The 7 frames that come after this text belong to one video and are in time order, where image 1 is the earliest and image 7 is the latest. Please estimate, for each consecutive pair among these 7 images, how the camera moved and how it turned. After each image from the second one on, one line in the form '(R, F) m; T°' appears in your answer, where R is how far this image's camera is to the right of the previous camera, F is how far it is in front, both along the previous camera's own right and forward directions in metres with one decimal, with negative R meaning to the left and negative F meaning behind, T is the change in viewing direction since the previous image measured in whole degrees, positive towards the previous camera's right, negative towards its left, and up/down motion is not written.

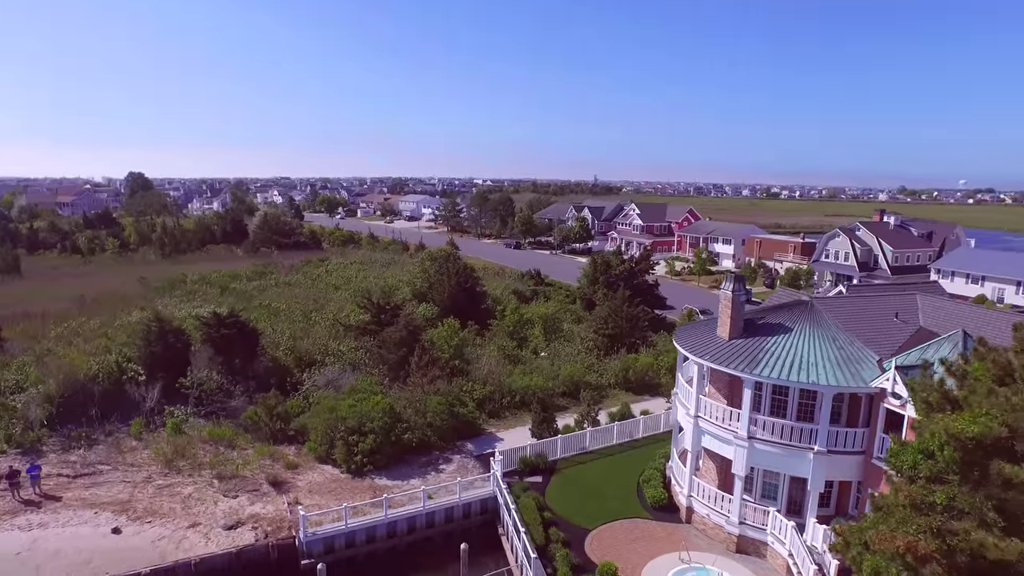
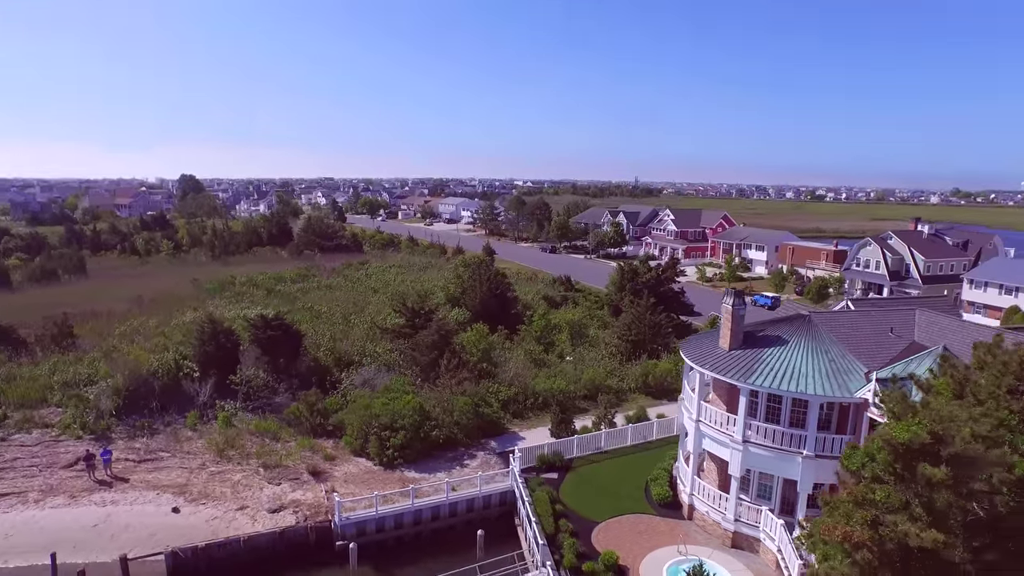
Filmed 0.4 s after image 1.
(+0.5, -1.4) m; -3°
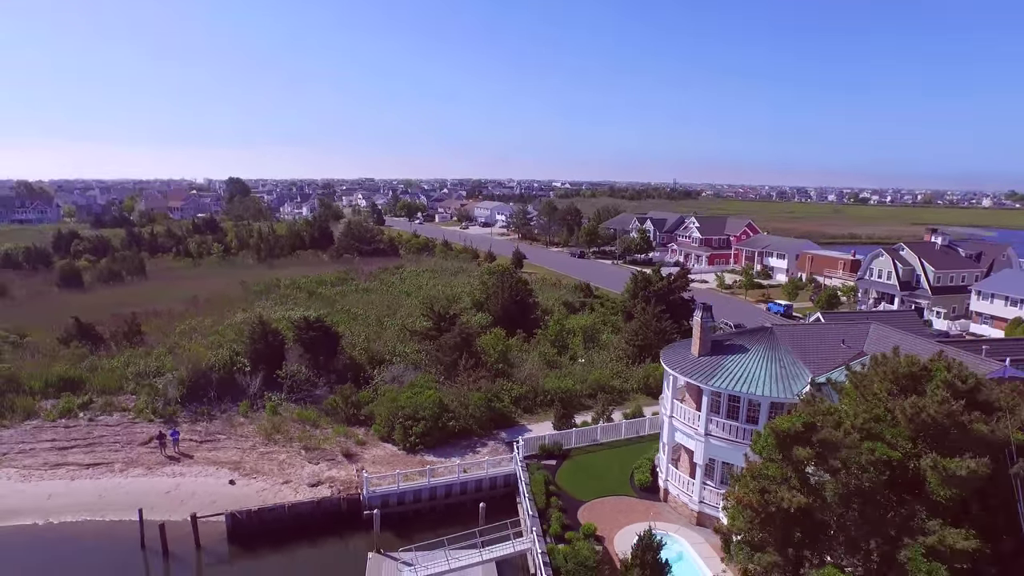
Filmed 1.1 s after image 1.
(+1.0, -2.8) m; -3°
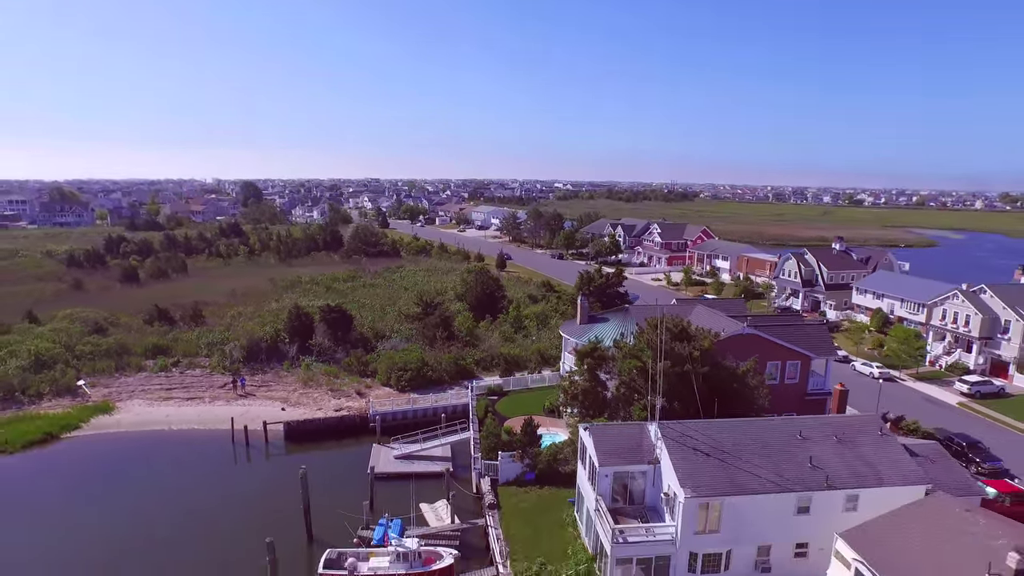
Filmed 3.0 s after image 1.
(+2.3, -10.8) m; 0°
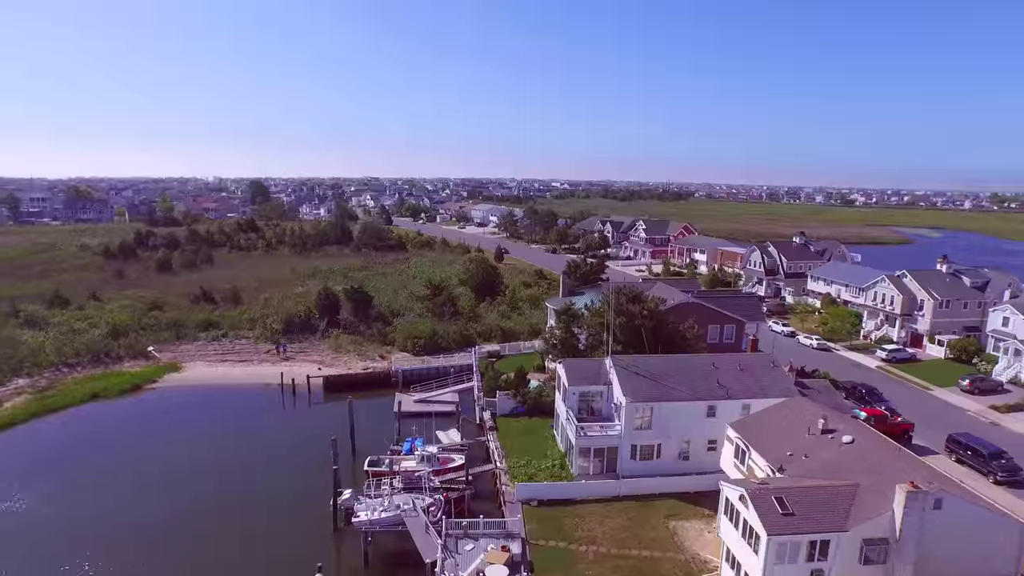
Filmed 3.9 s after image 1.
(+0.1, -7.0) m; 0°
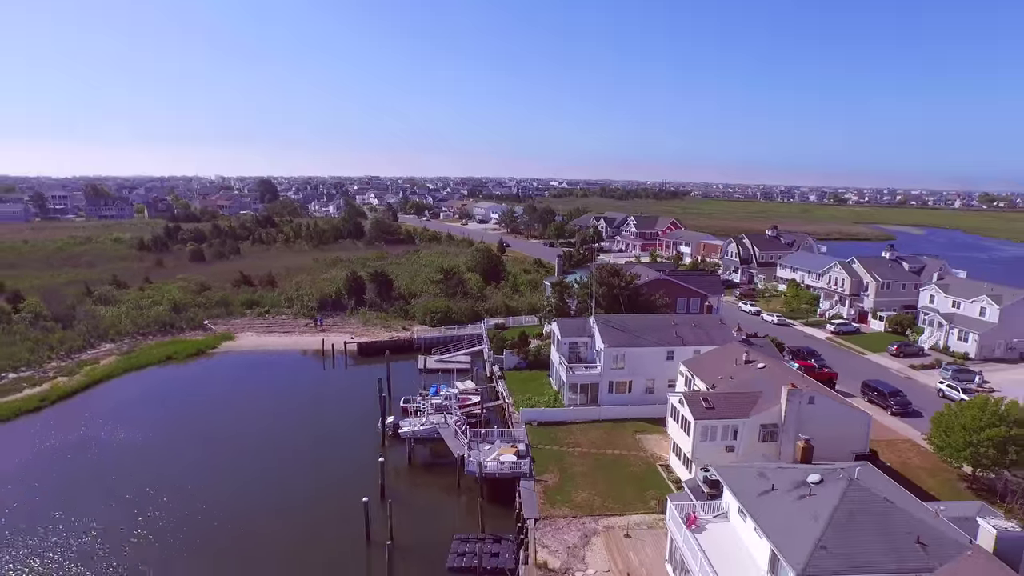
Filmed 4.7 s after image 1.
(-0.3, -7.1) m; 0°
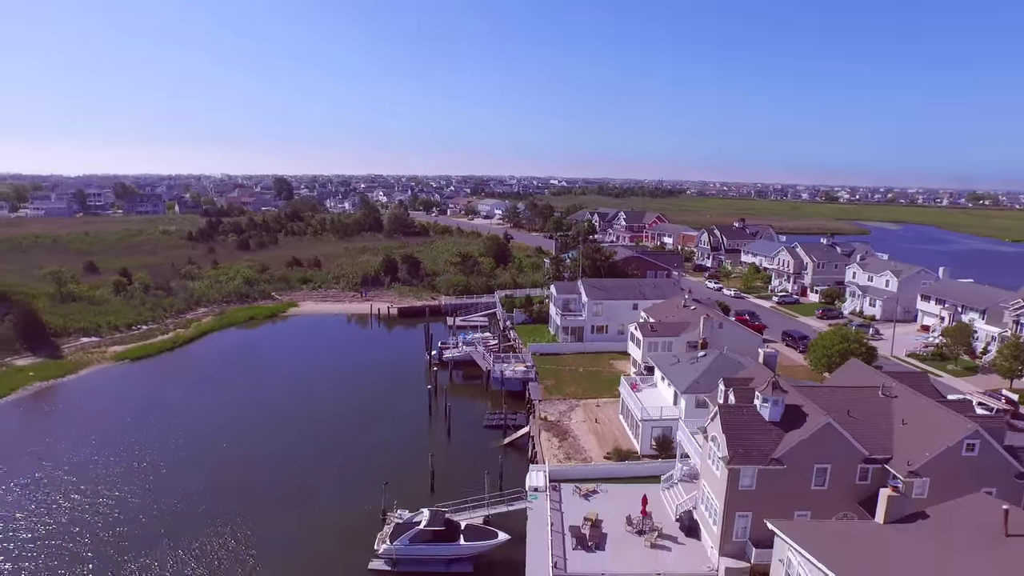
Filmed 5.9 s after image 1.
(-0.6, -11.7) m; 0°
